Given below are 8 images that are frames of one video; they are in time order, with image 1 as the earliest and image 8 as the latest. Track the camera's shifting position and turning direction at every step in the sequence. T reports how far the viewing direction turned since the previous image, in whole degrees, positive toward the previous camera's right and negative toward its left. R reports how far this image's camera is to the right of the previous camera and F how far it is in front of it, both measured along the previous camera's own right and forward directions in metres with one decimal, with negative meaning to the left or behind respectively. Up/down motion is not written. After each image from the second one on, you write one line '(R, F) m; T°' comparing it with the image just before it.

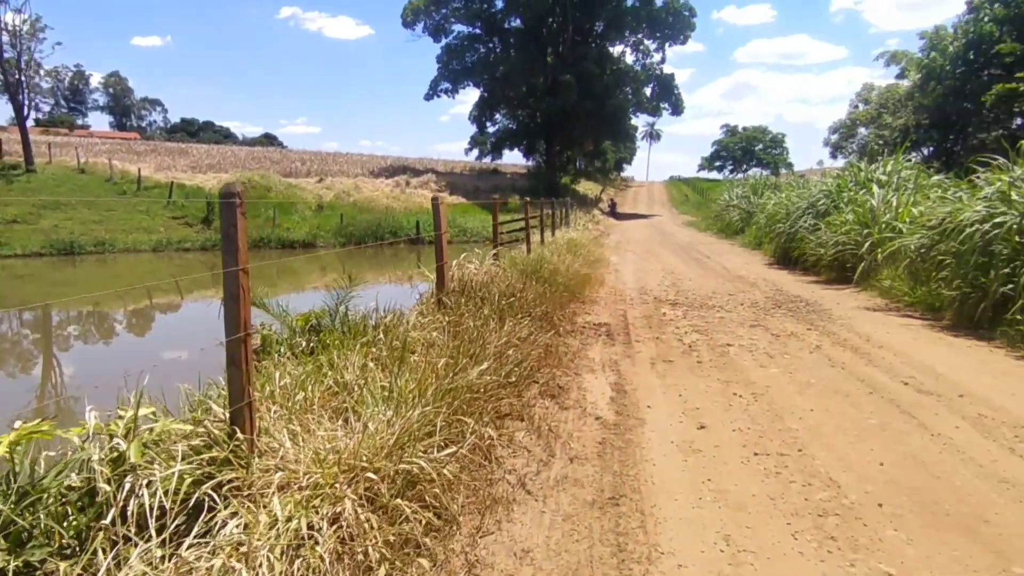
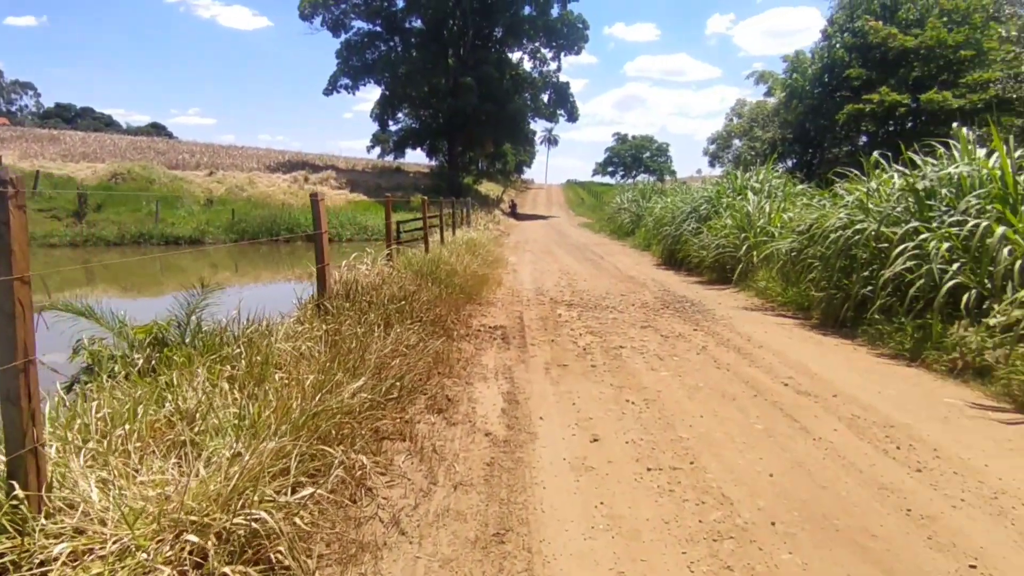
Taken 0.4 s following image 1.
(+0.2, +0.5) m; +10°
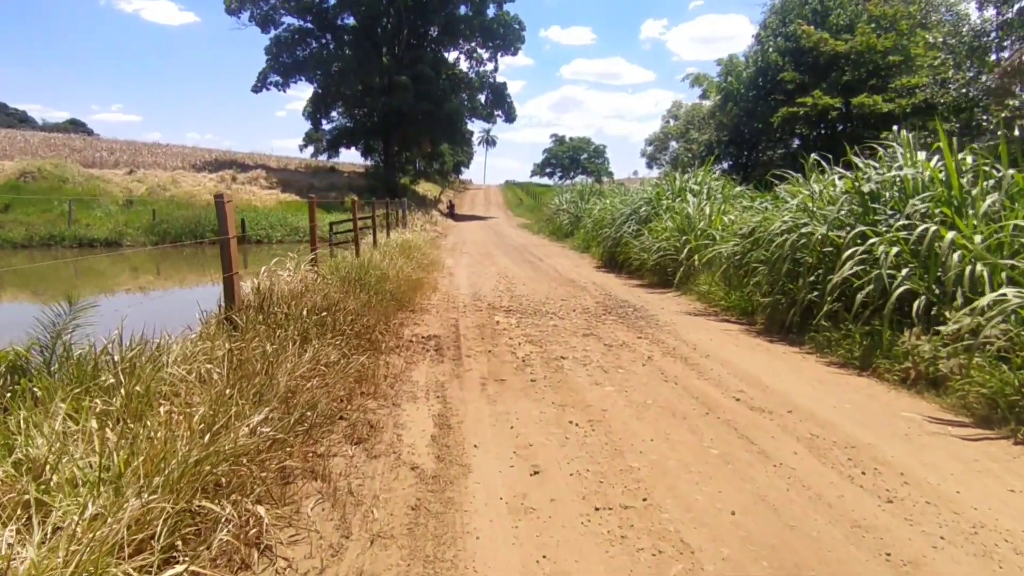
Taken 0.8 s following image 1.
(+0.1, +0.6) m; +6°
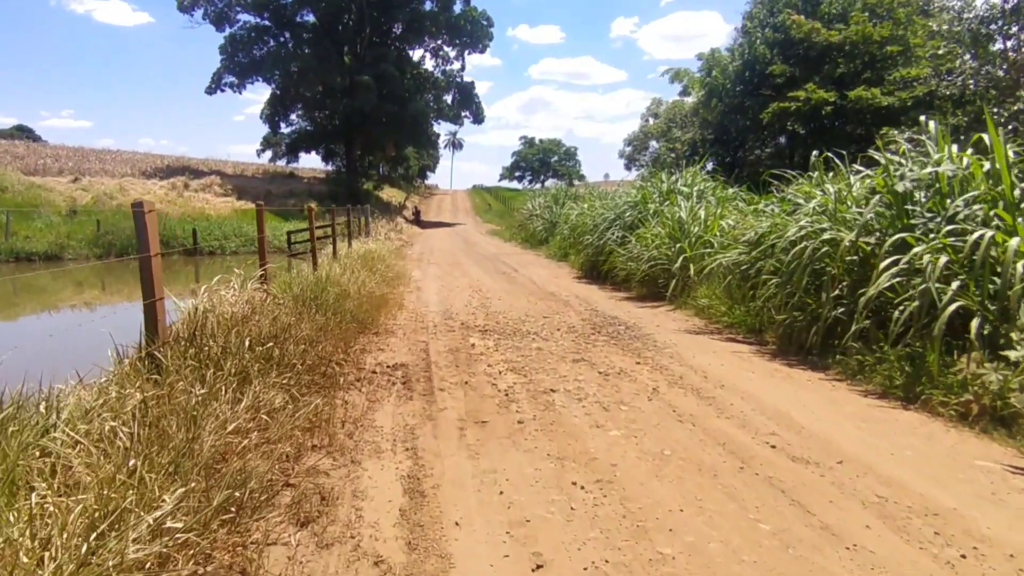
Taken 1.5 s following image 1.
(-0.1, +1.0) m; +3°
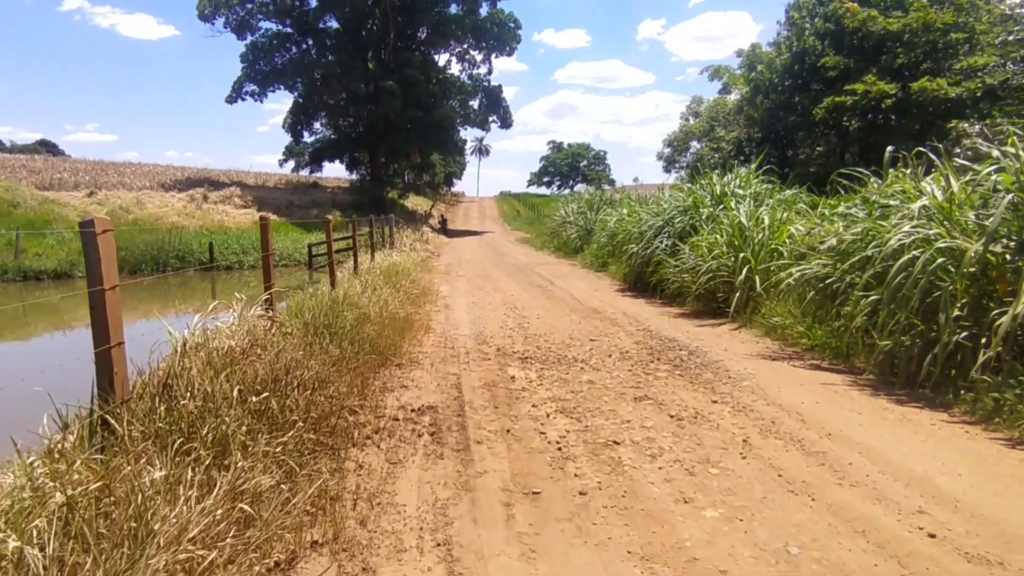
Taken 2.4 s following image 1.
(-0.2, +1.0) m; -3°
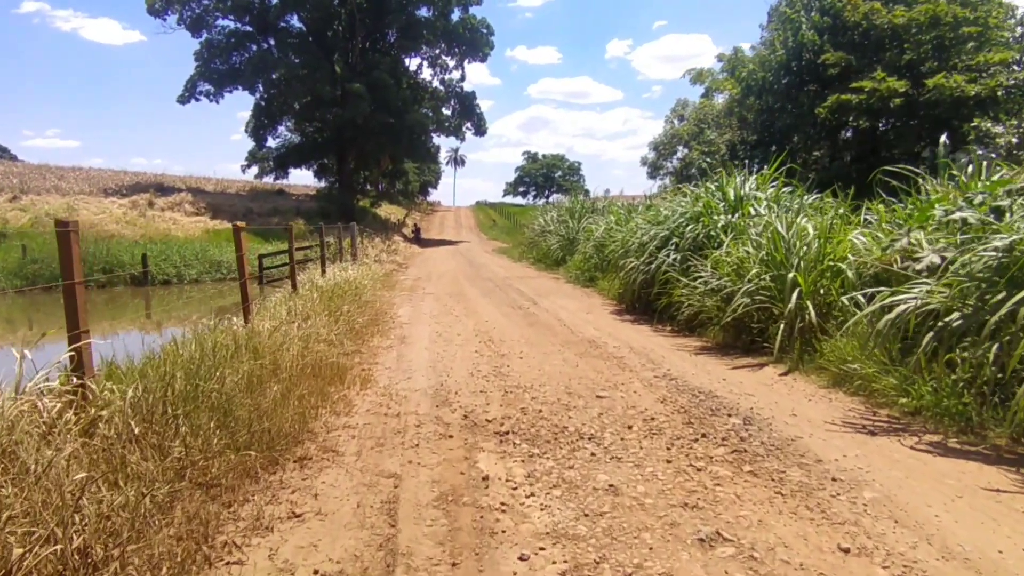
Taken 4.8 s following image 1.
(0.0, +2.5) m; +3°
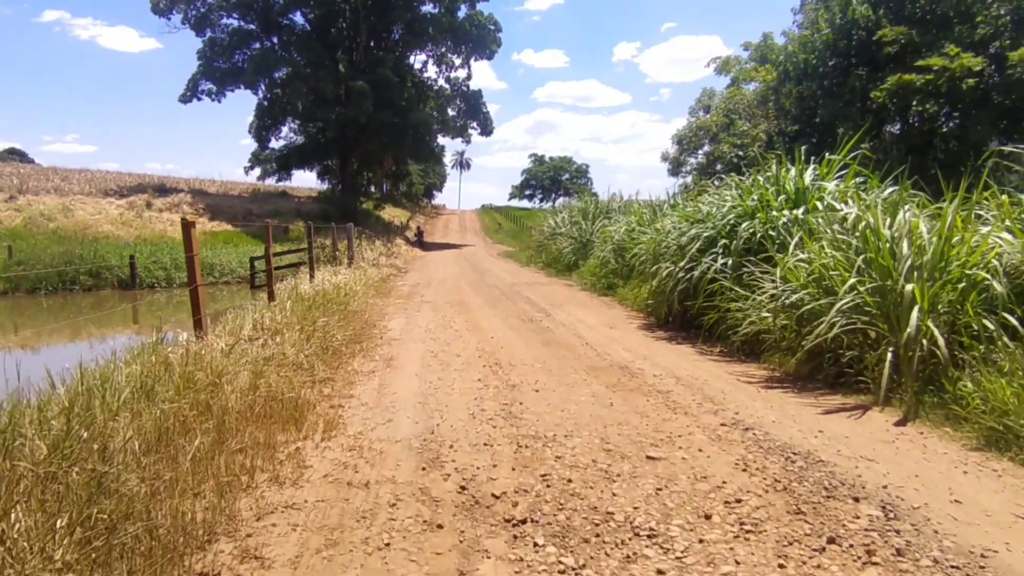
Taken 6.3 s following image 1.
(-0.1, +1.7) m; -1°
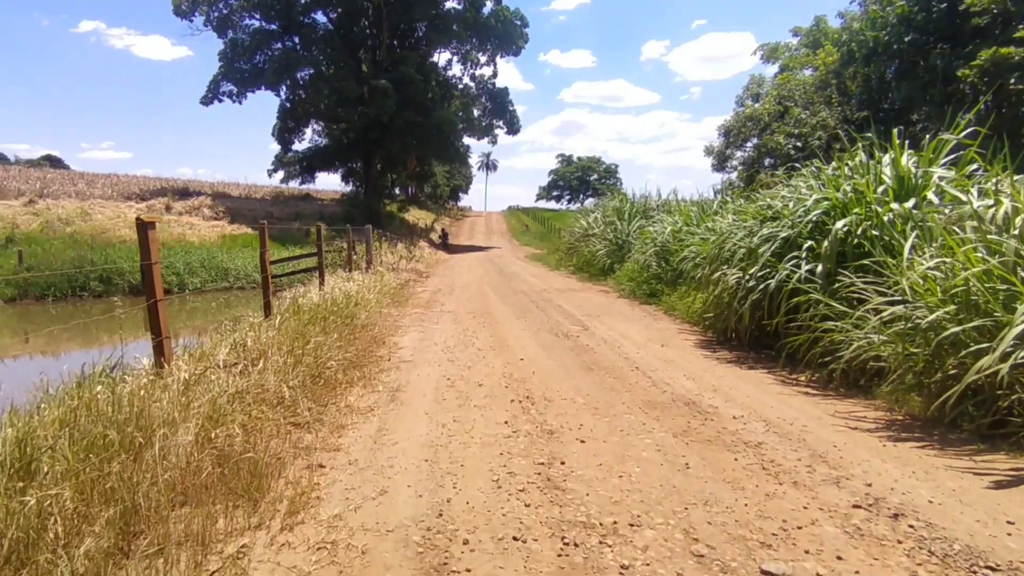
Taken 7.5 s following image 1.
(-0.1, +1.5) m; -3°
